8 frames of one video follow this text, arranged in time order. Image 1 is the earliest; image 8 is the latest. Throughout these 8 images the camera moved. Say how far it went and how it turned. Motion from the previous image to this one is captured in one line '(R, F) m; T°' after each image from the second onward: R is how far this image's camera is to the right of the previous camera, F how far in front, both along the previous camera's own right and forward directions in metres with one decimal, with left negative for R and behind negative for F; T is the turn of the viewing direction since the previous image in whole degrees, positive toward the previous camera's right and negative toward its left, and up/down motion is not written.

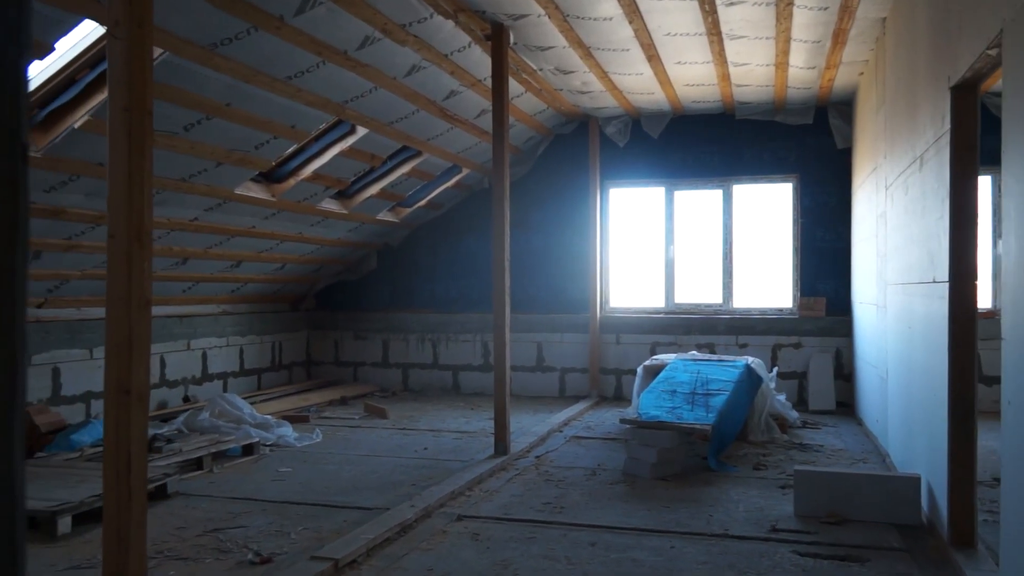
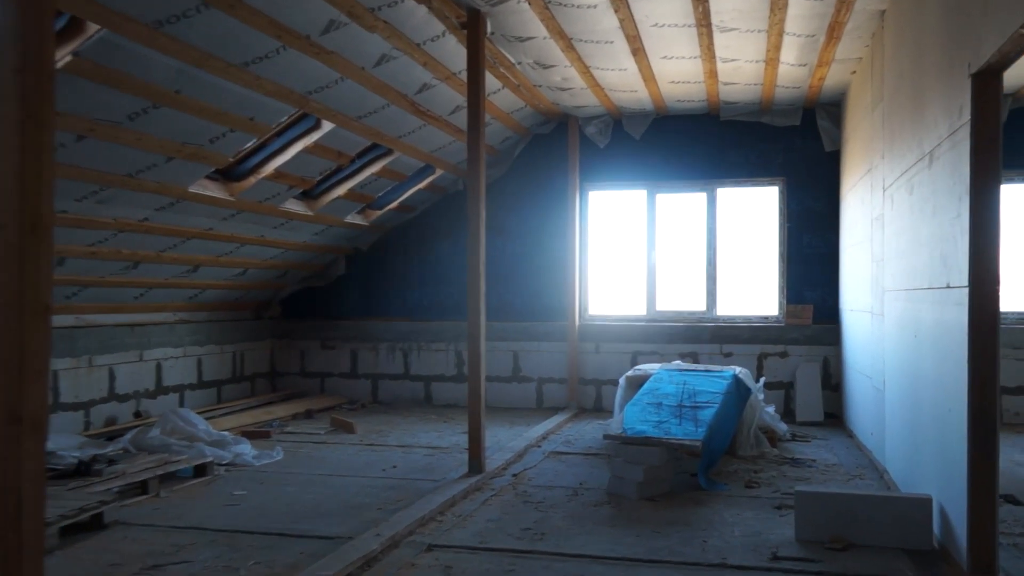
(0.0, +0.3) m; +2°
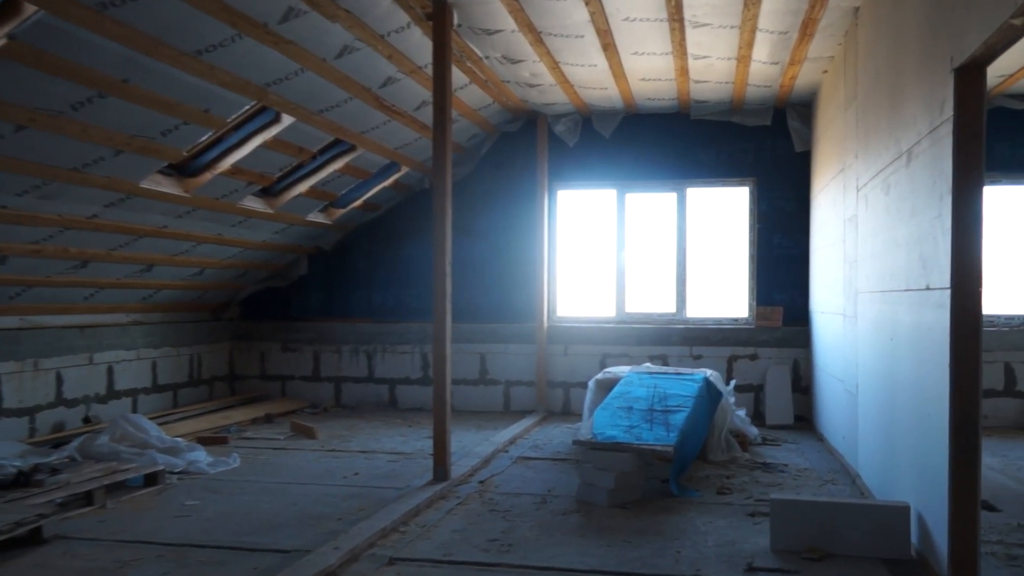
(0.0, +0.2) m; +2°
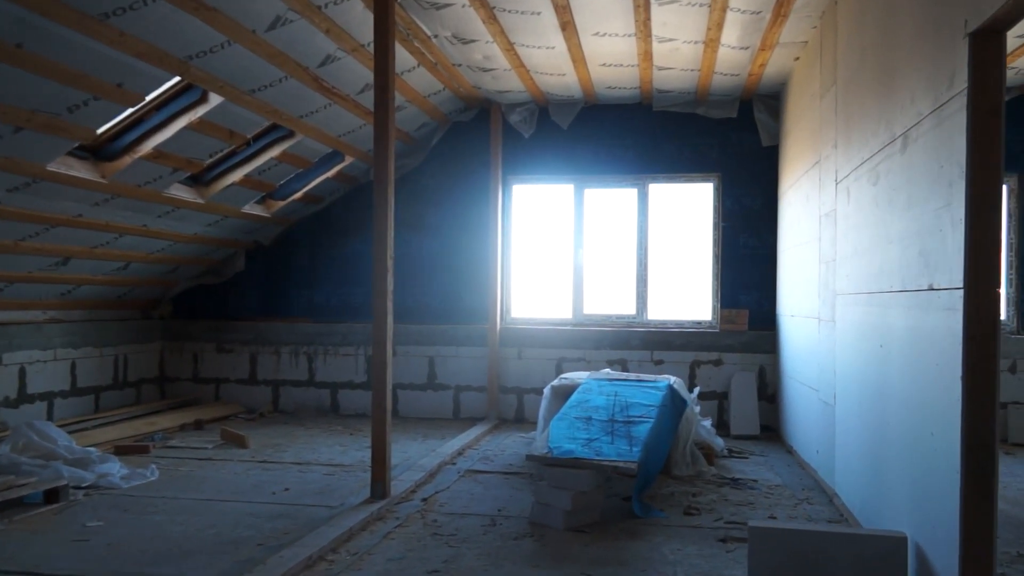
(0.0, +0.4) m; +3°
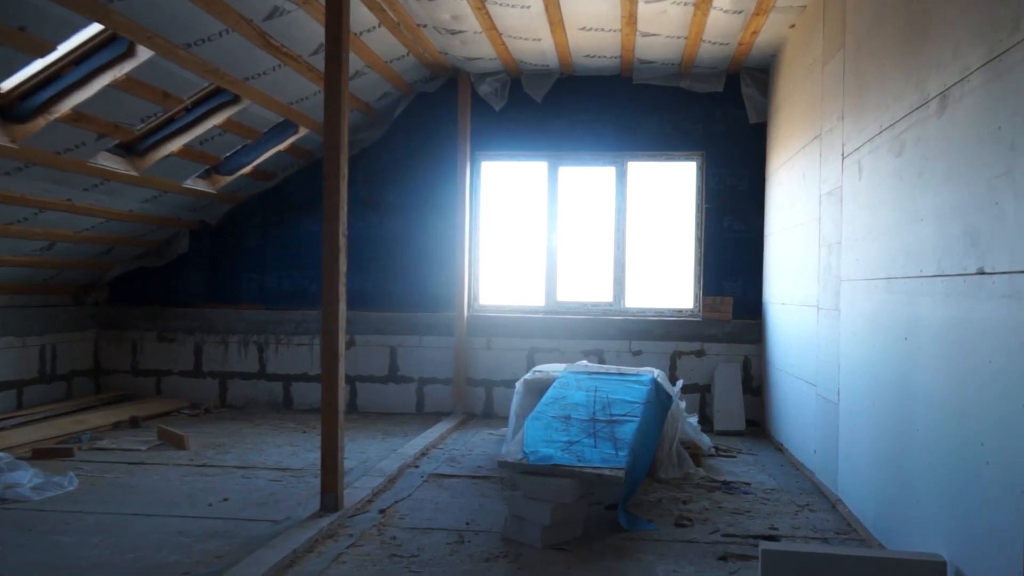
(0.0, +0.5) m; +2°
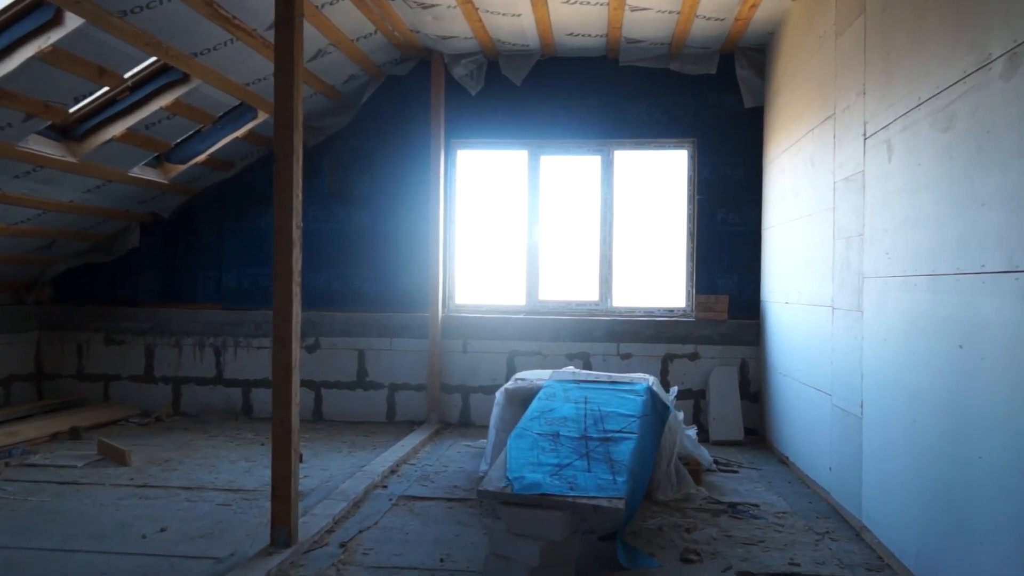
(0.0, +0.5) m; +2°
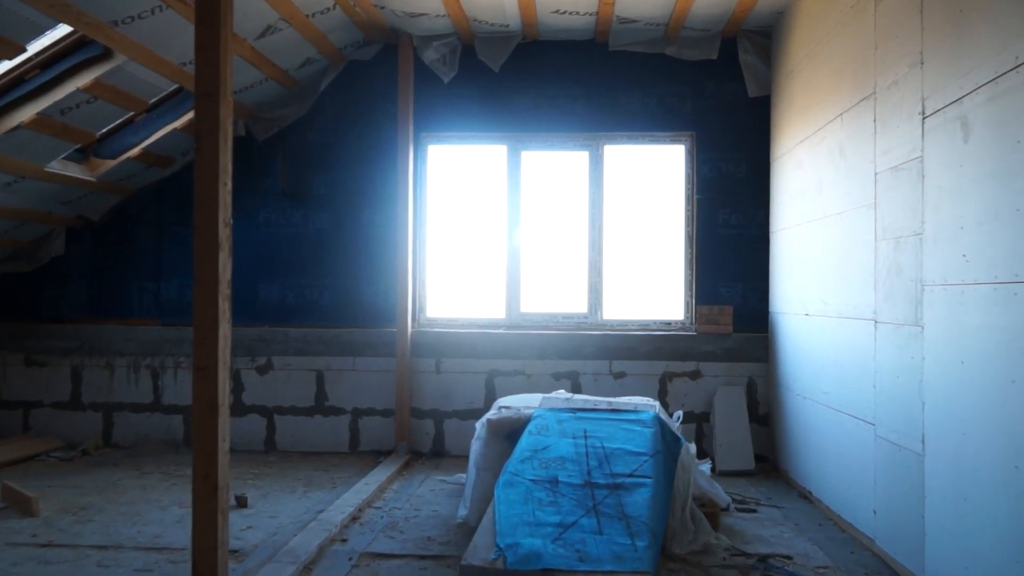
(-0.1, +0.6) m; +2°
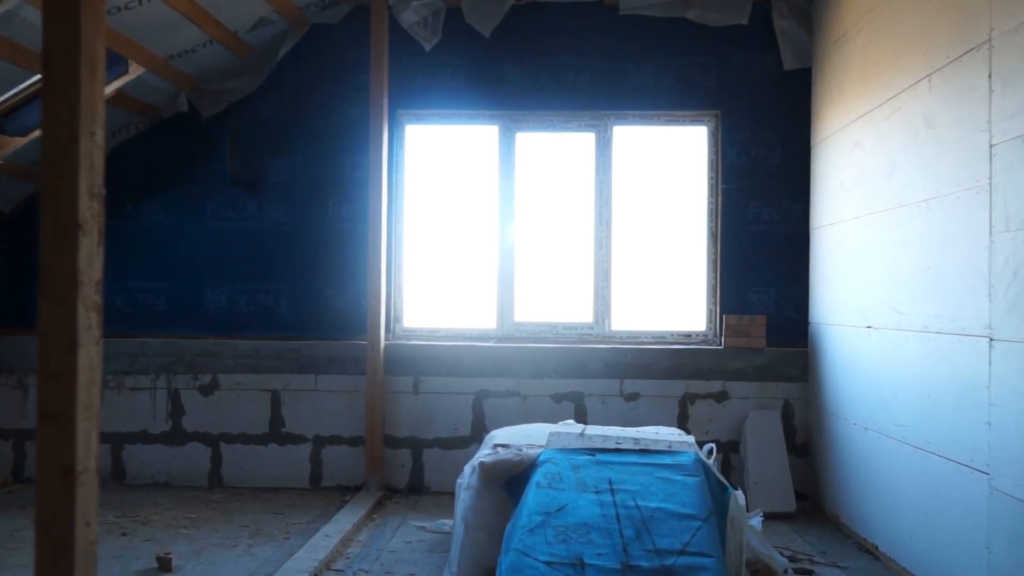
(-0.1, +0.8) m; +1°
